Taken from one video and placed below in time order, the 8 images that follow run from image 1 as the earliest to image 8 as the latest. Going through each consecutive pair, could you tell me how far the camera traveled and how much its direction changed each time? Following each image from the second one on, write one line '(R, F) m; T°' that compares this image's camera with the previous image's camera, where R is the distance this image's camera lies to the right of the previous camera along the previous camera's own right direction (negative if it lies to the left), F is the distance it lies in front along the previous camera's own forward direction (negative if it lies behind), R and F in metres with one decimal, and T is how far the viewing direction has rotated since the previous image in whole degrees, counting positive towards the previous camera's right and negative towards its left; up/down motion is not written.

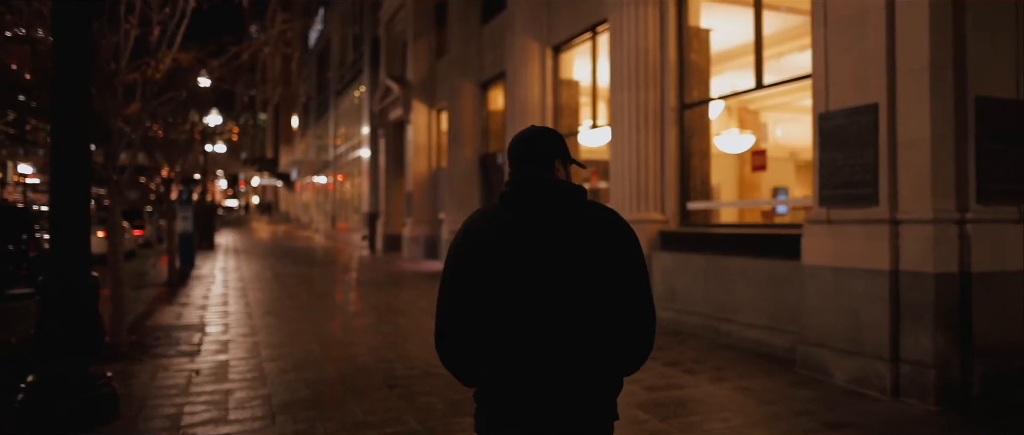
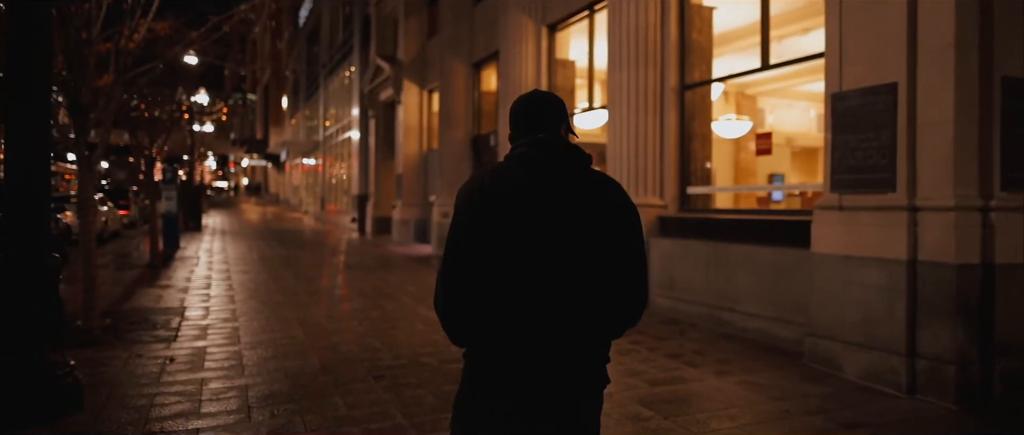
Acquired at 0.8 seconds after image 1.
(0.0, +0.4) m; +1°
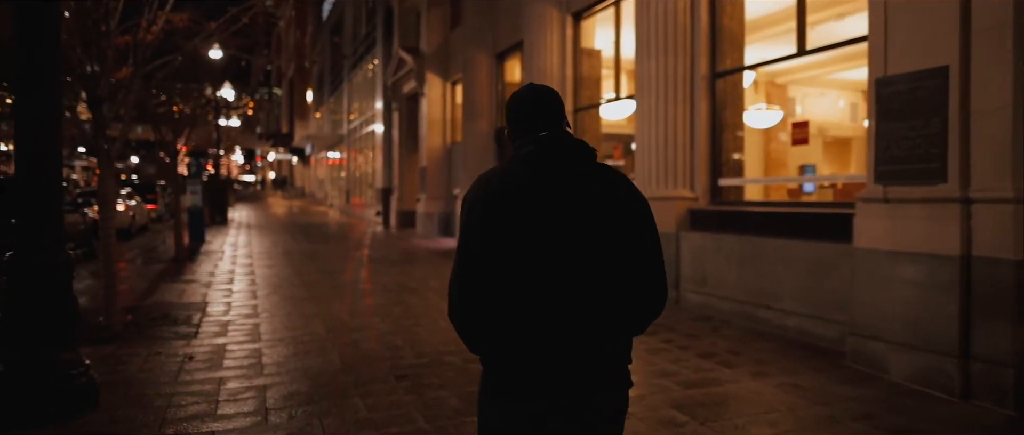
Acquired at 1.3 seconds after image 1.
(0.0, +0.3) m; -2°
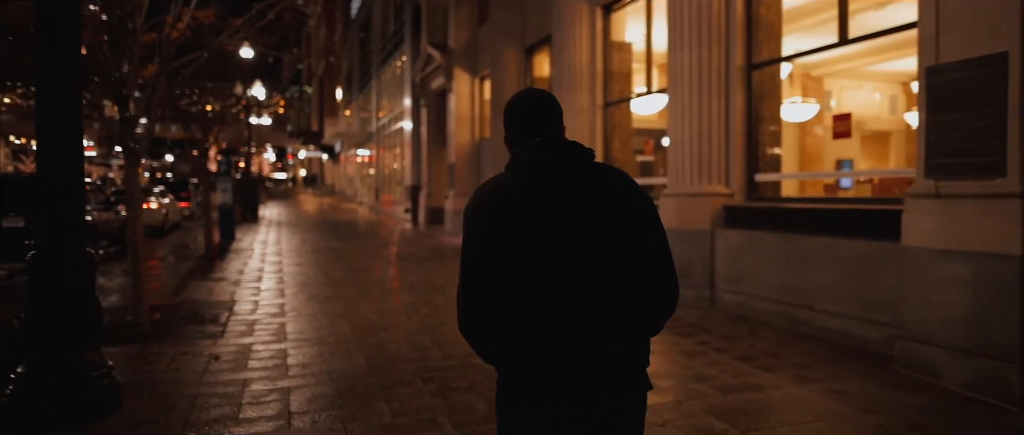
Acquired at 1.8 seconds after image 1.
(0.0, +0.2) m; -2°
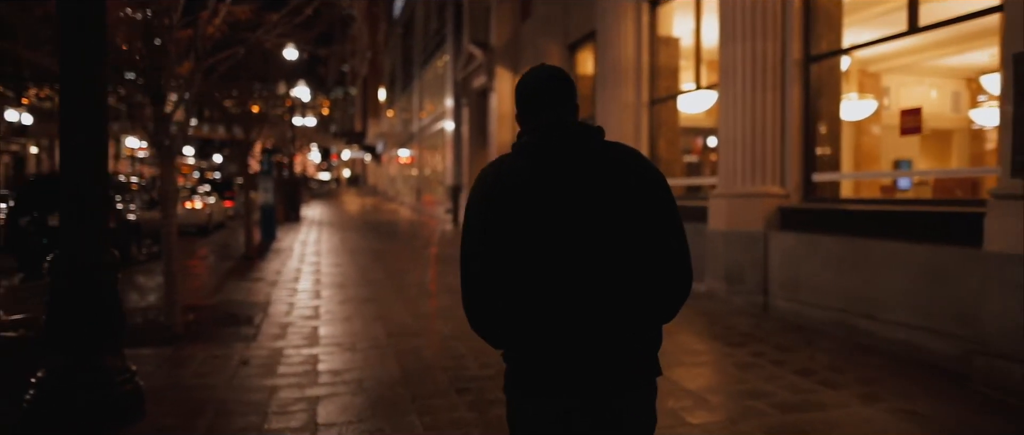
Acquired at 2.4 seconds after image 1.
(0.0, +0.4) m; -3°
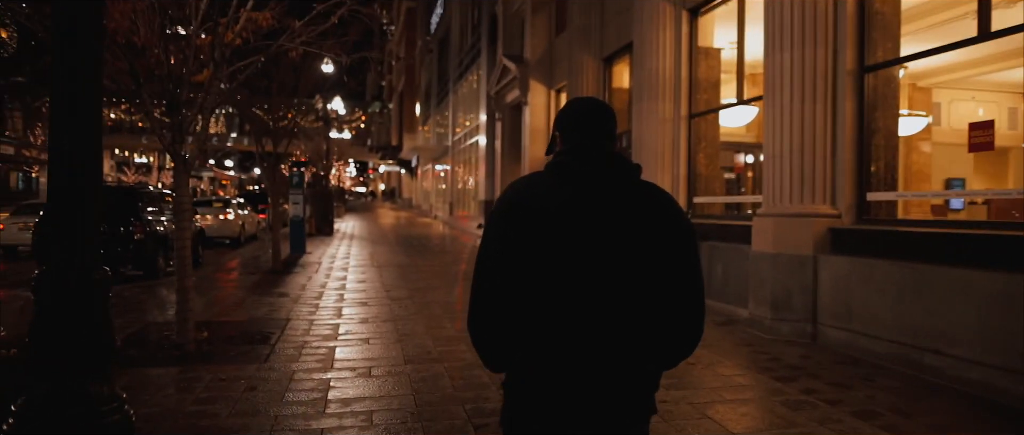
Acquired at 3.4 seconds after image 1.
(+0.1, +0.5) m; -3°
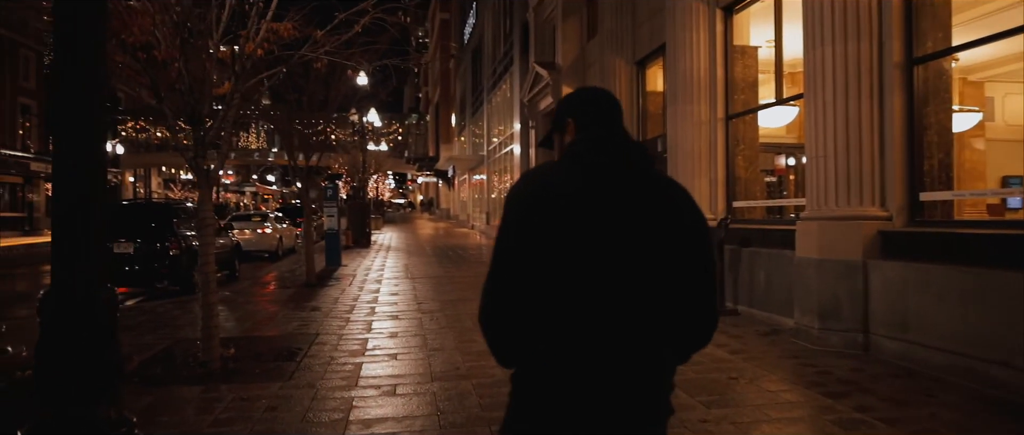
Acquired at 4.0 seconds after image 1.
(+0.1, +0.3) m; -3°
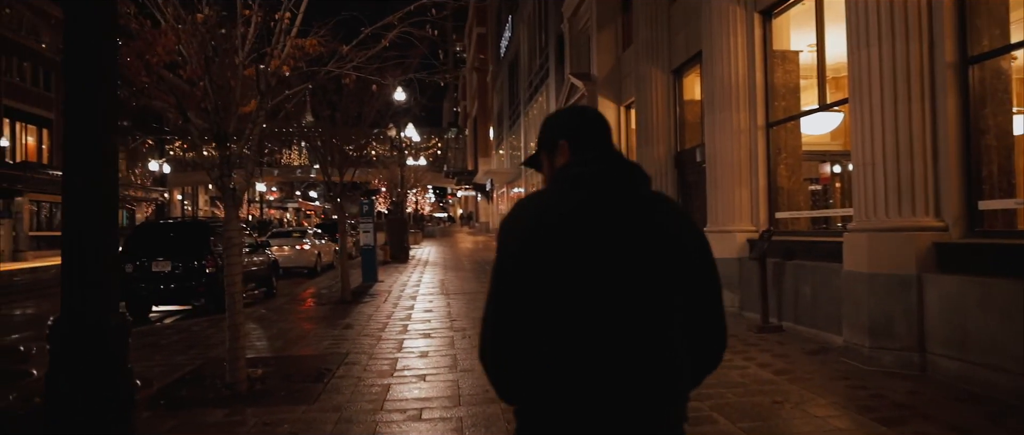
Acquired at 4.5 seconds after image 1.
(+0.1, +0.3) m; -3°
